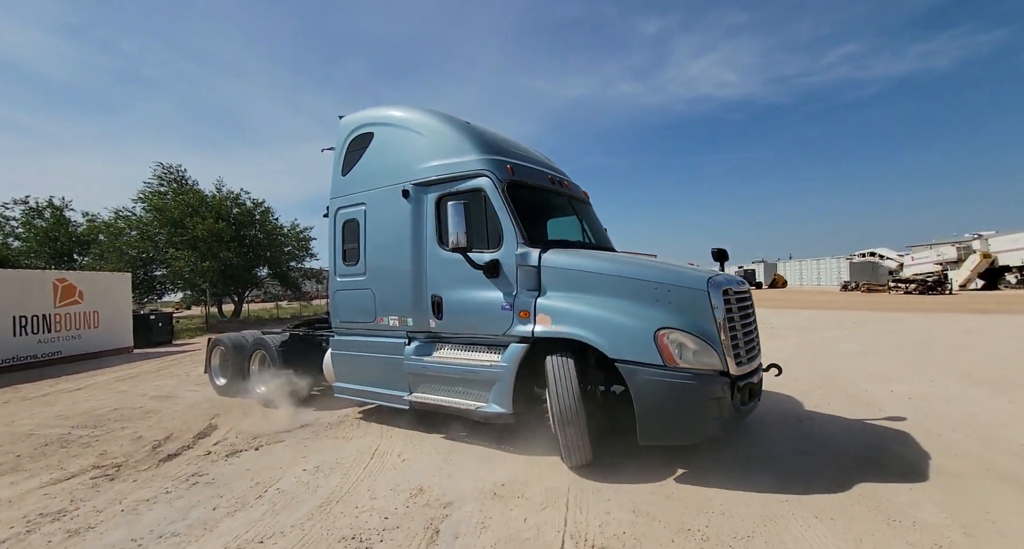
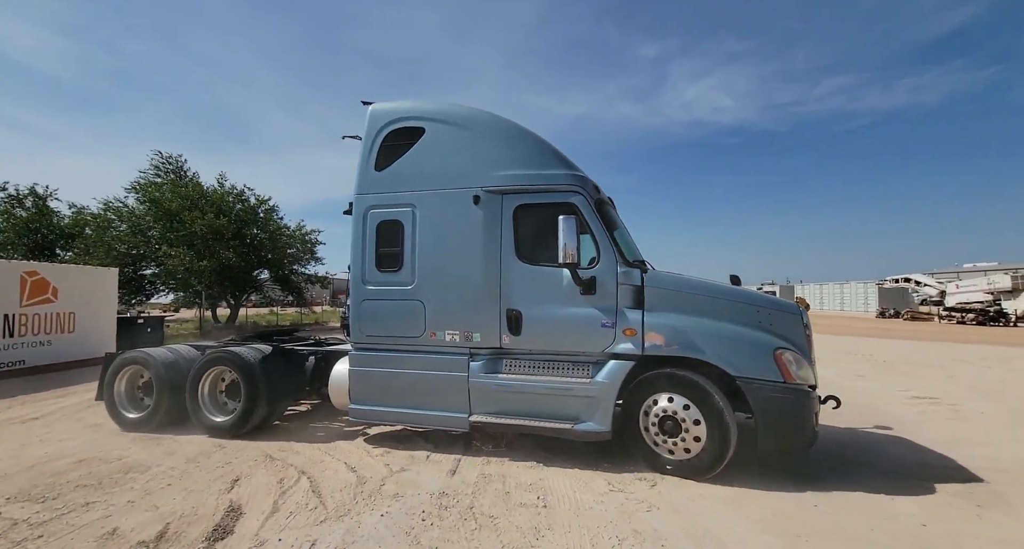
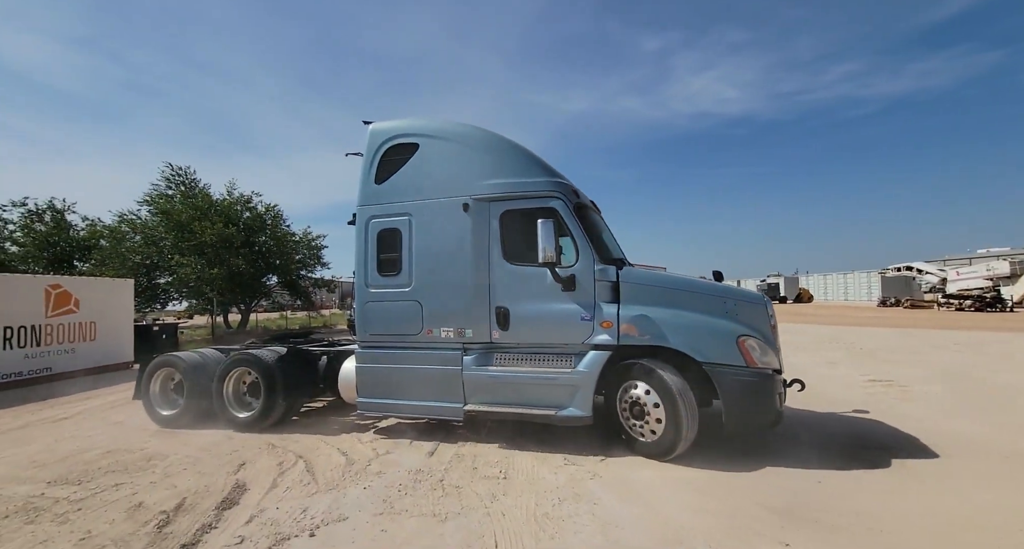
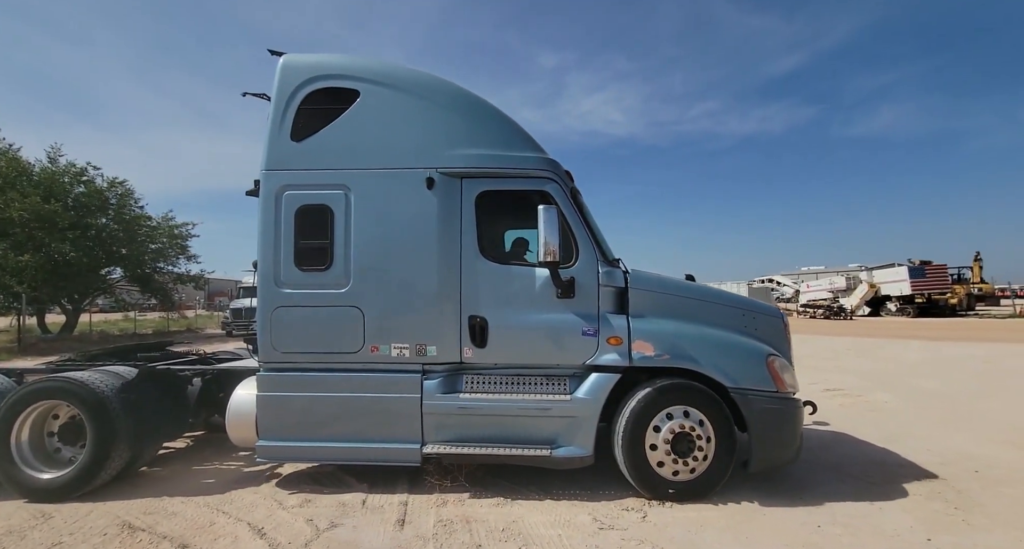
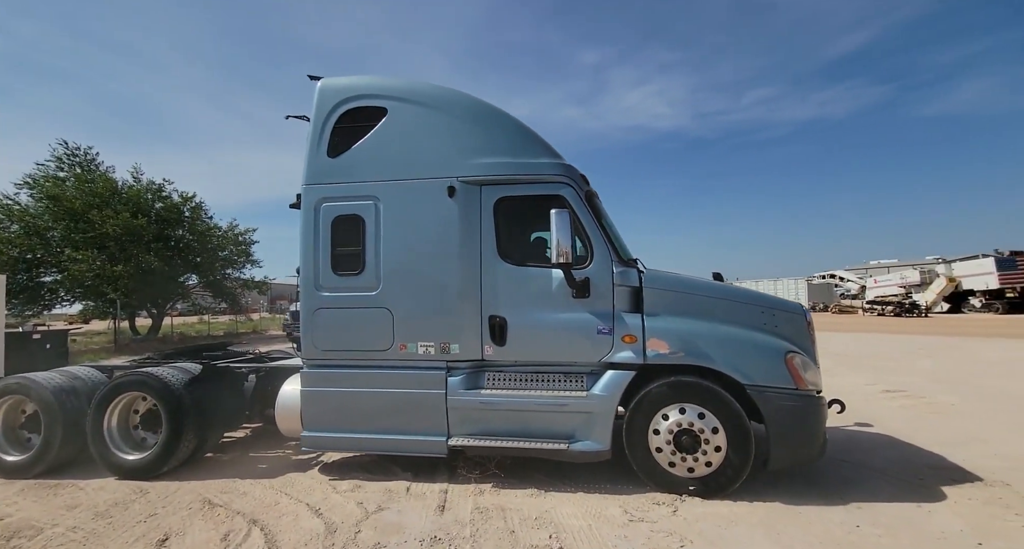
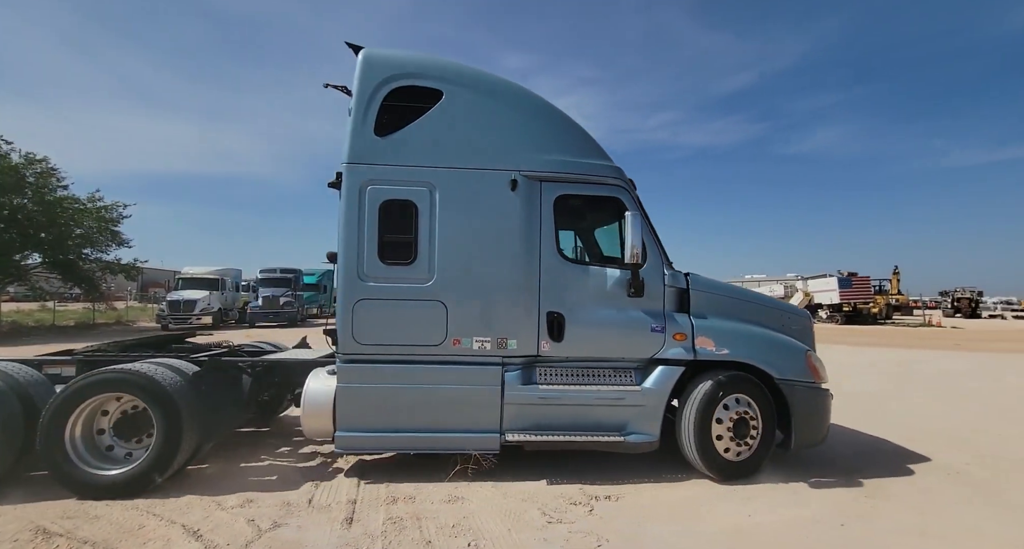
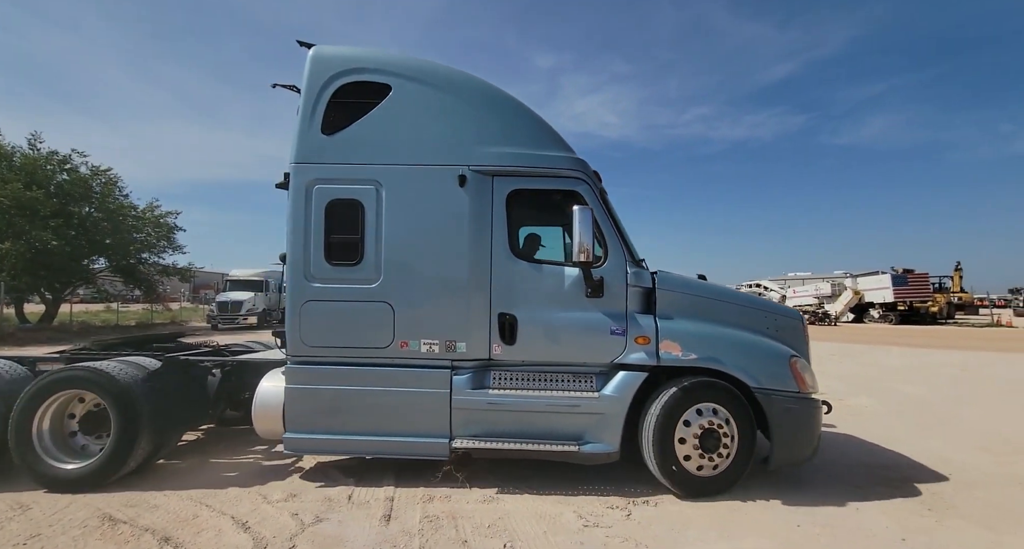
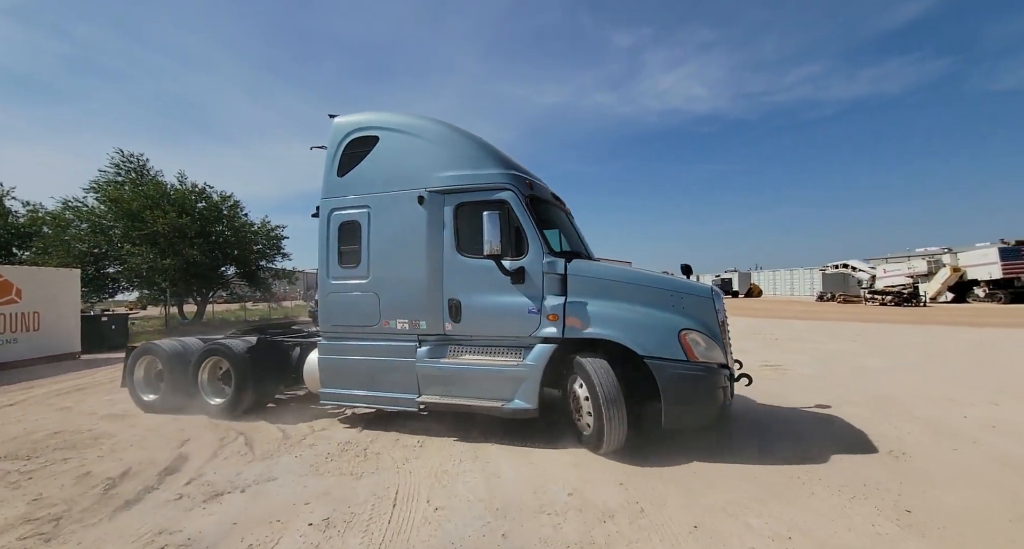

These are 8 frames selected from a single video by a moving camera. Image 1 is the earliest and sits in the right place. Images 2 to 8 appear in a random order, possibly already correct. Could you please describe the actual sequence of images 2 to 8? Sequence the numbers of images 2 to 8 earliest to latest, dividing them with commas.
8, 3, 2, 5, 4, 7, 6
